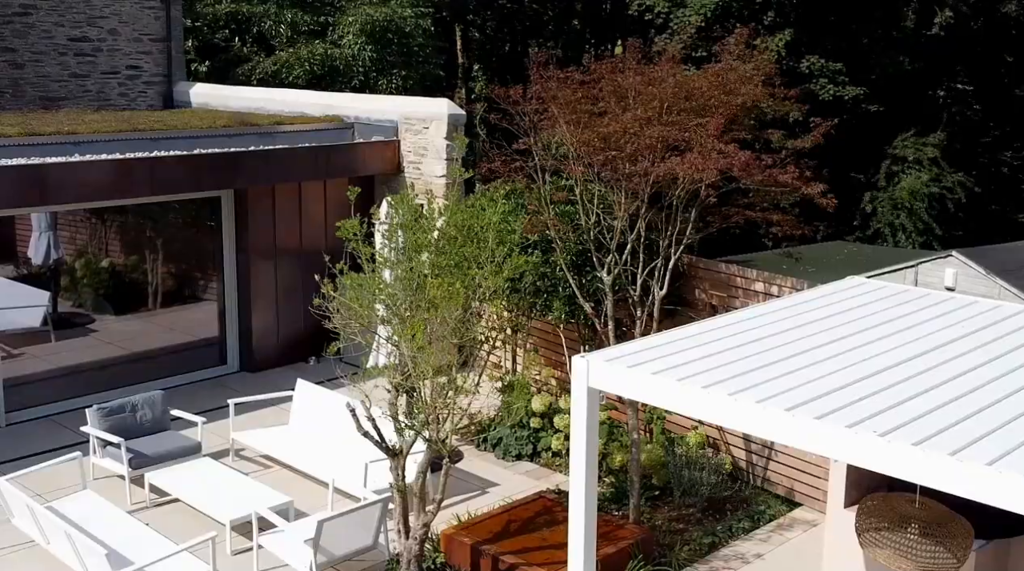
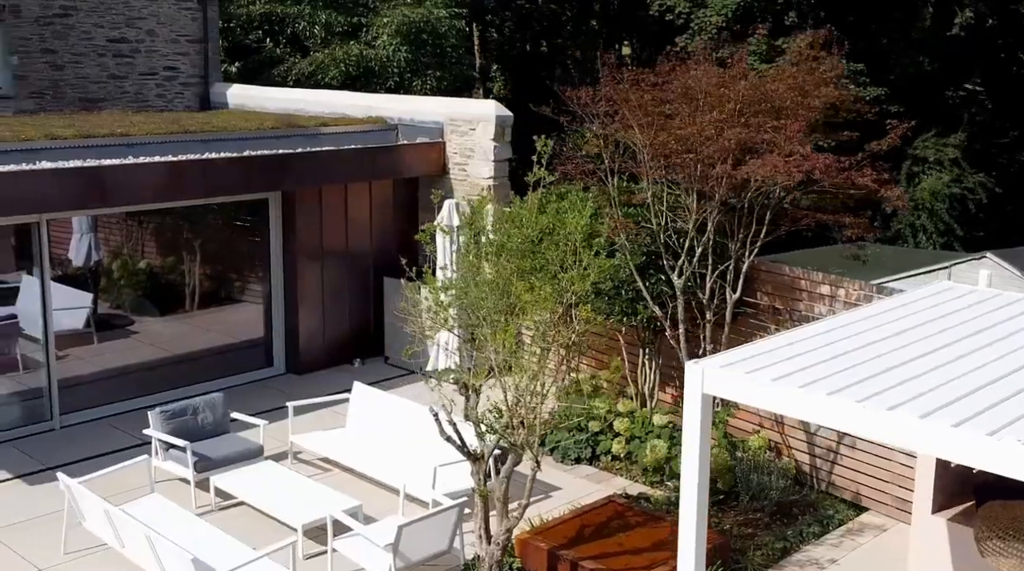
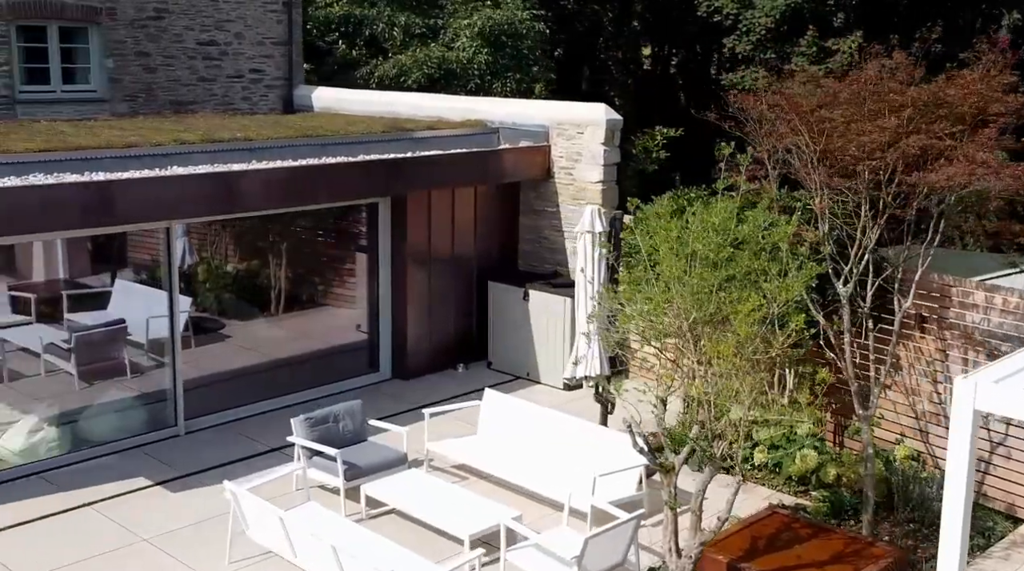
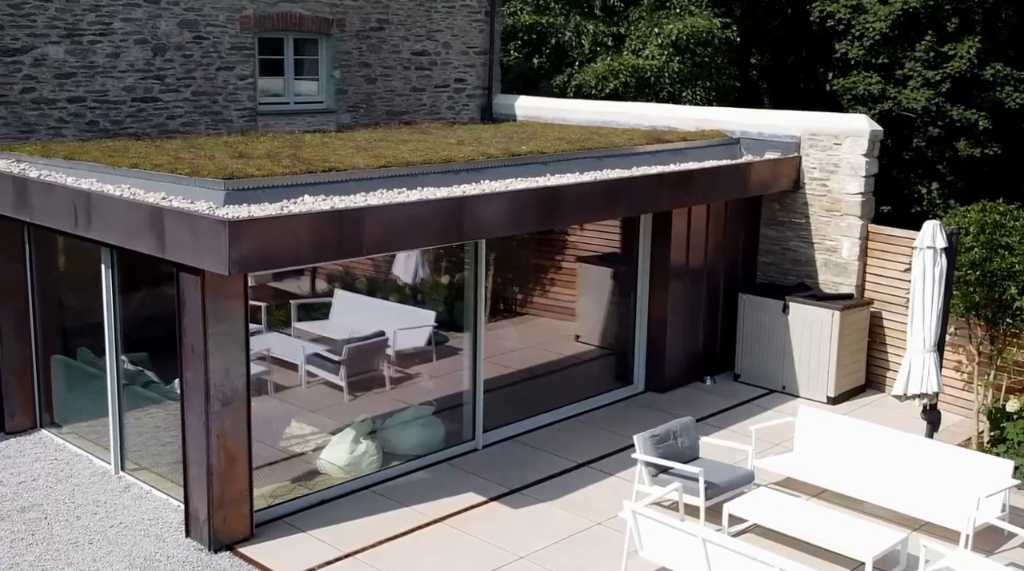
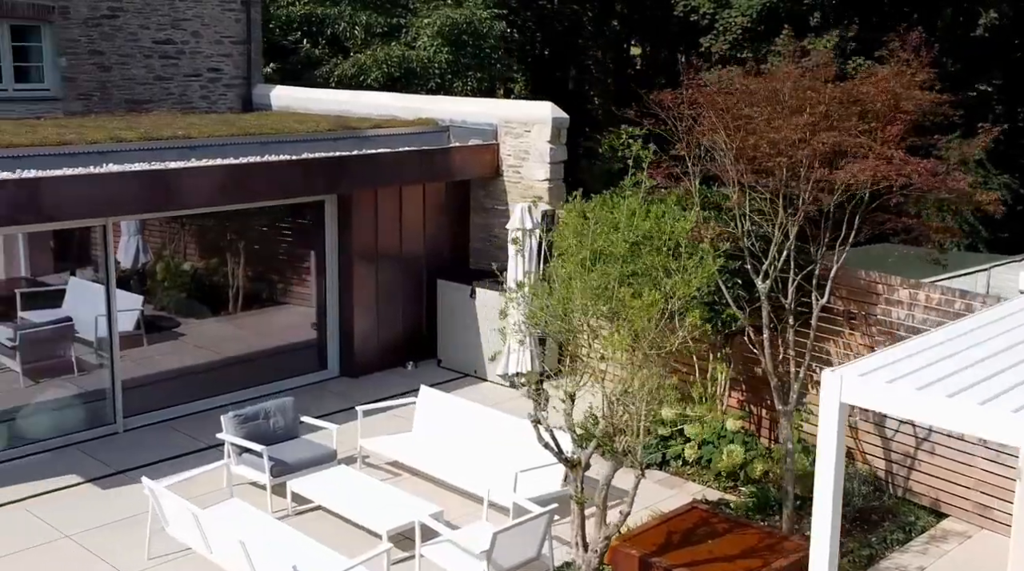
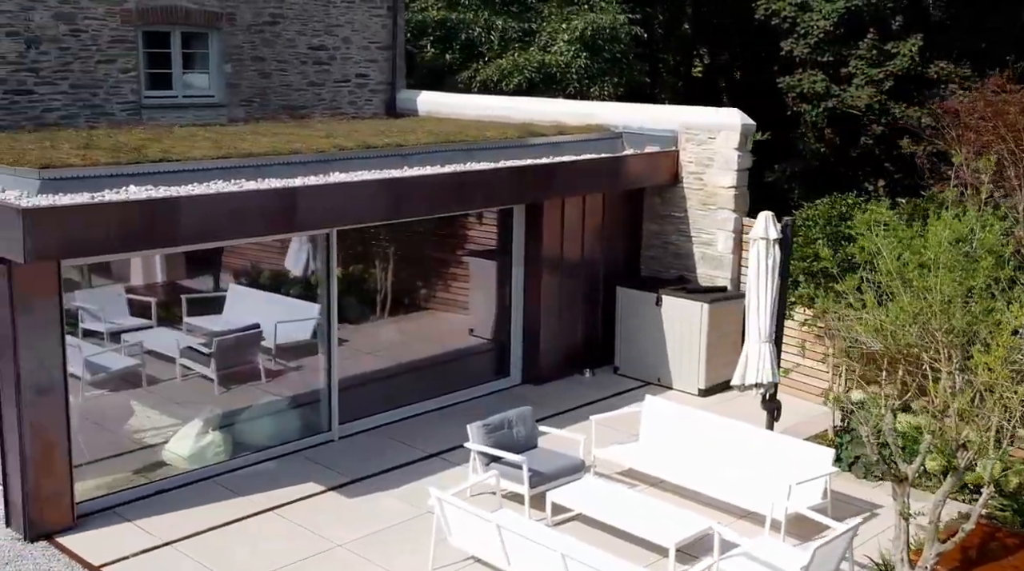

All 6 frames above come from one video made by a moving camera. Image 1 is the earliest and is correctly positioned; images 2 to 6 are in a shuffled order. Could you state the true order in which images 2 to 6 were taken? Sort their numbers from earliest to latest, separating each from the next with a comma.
2, 5, 3, 6, 4
